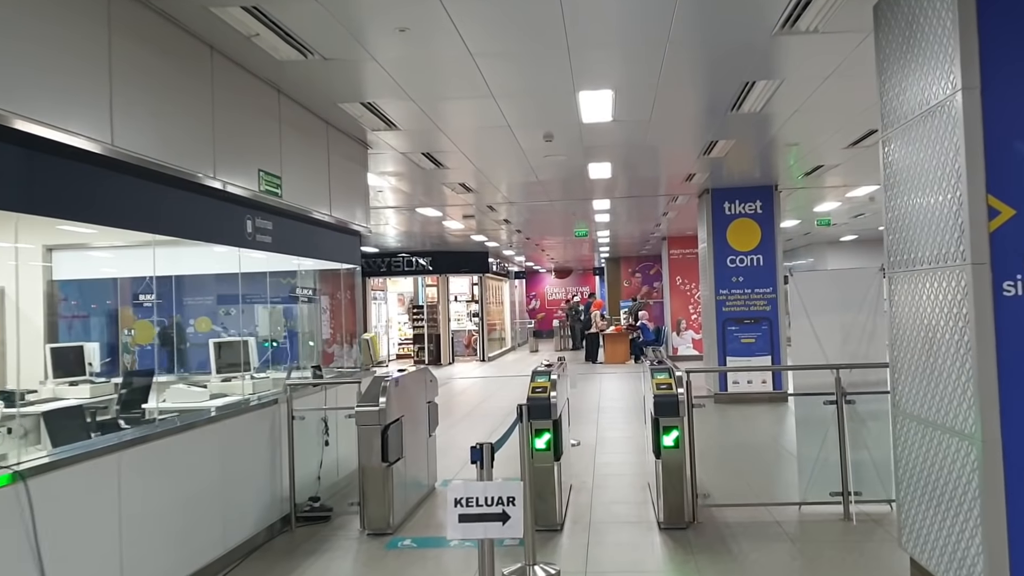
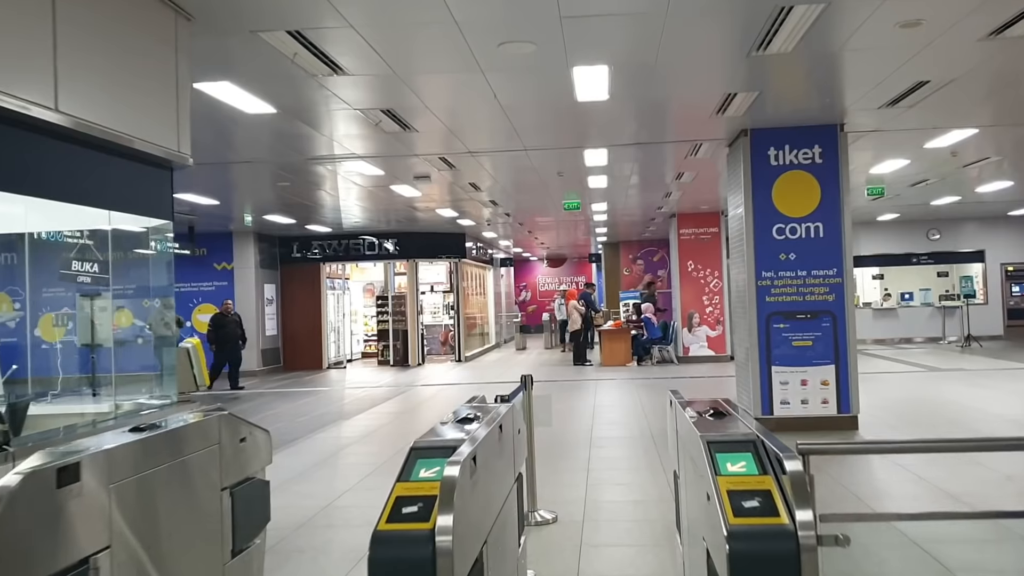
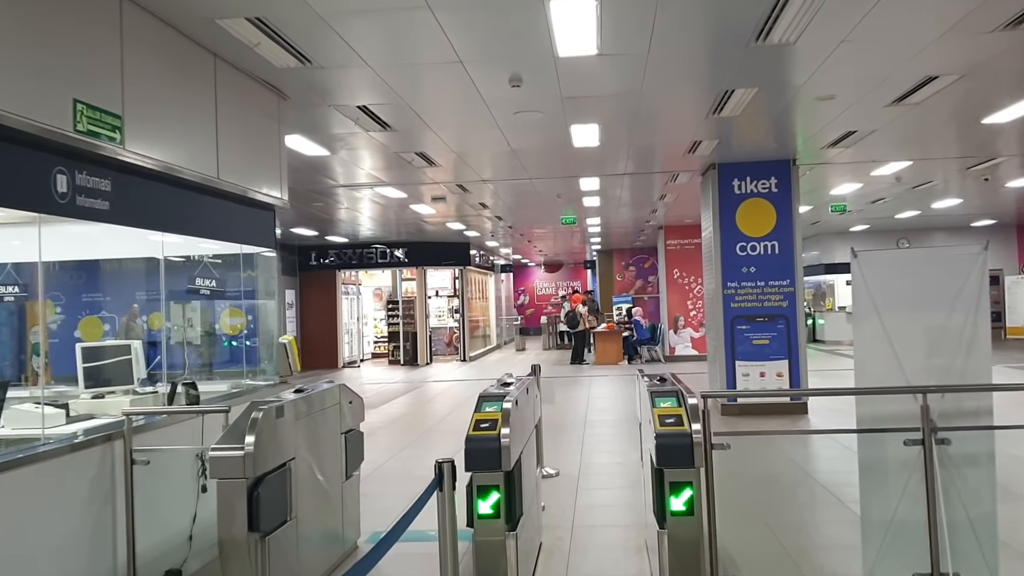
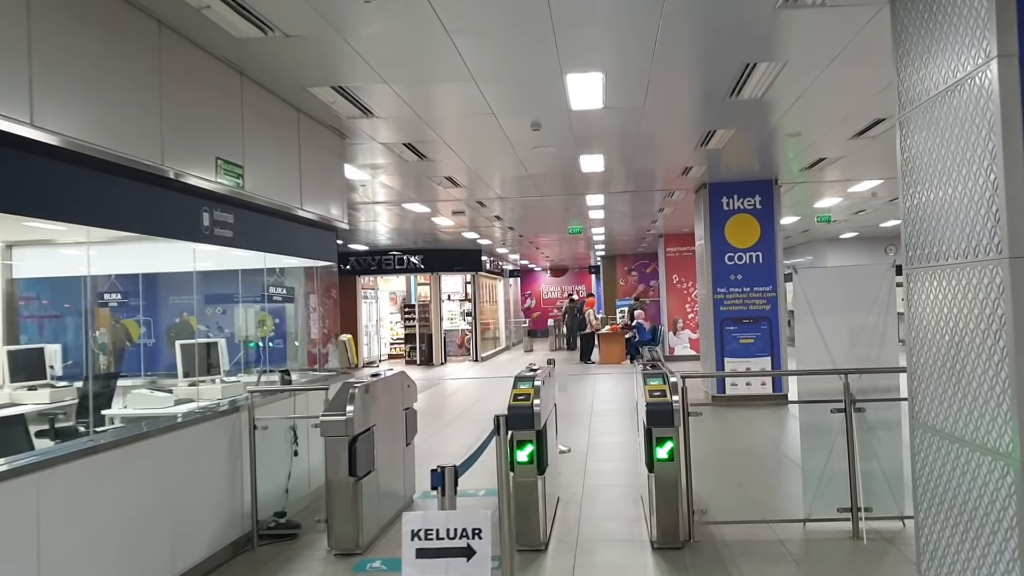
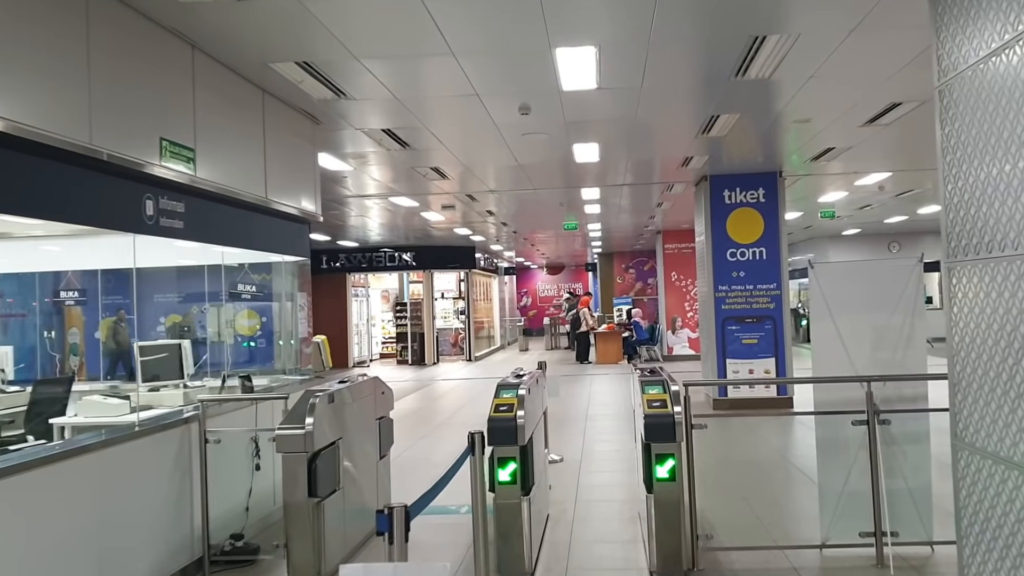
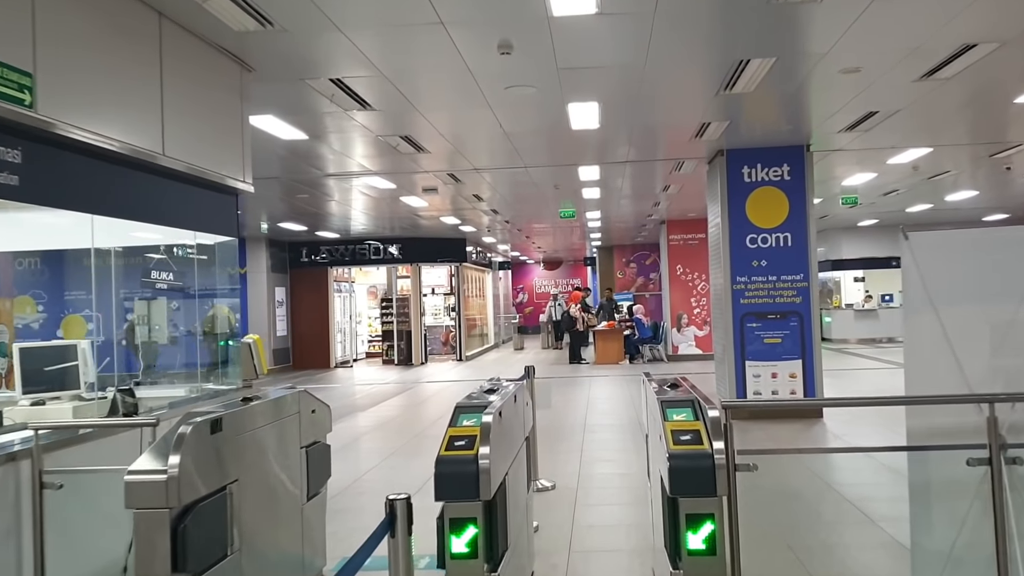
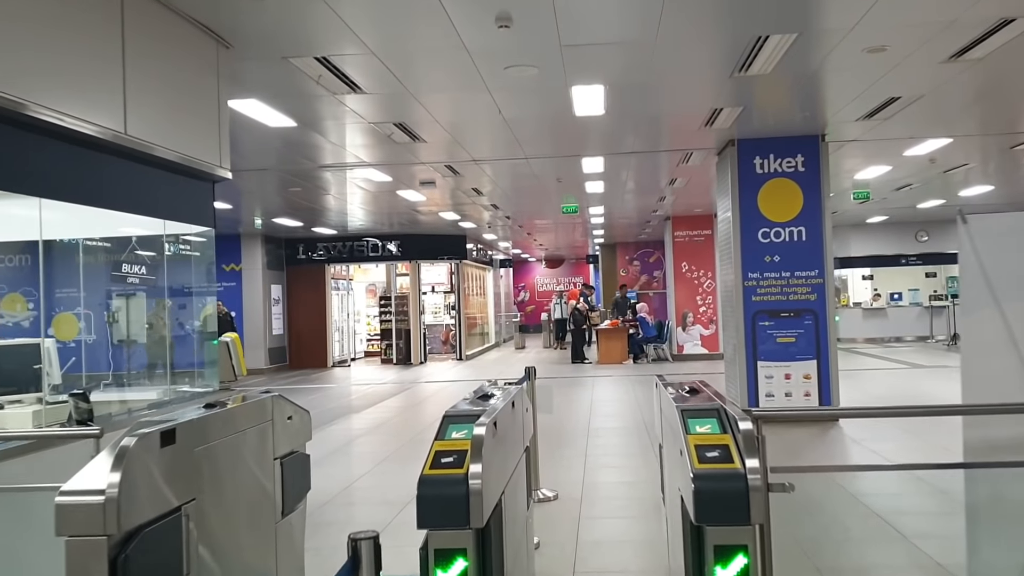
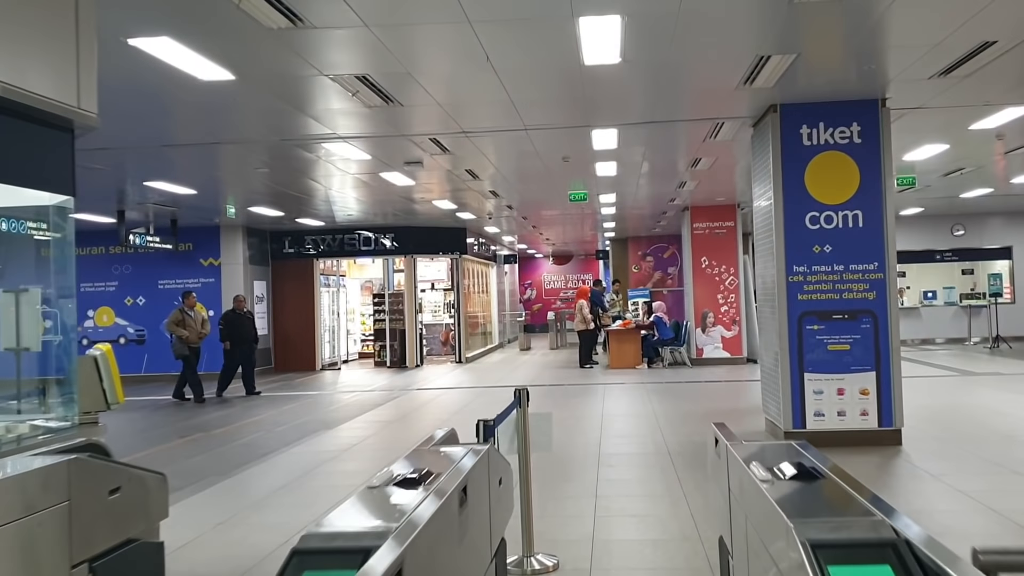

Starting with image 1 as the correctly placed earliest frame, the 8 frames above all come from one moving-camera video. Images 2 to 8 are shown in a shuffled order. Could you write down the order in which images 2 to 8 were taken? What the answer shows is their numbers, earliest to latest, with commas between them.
4, 5, 3, 6, 7, 2, 8
